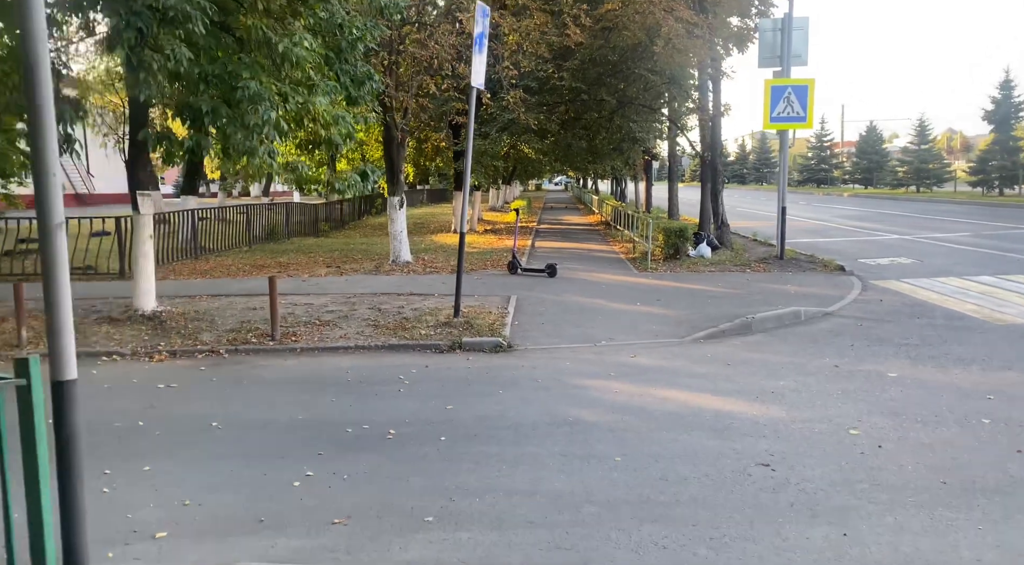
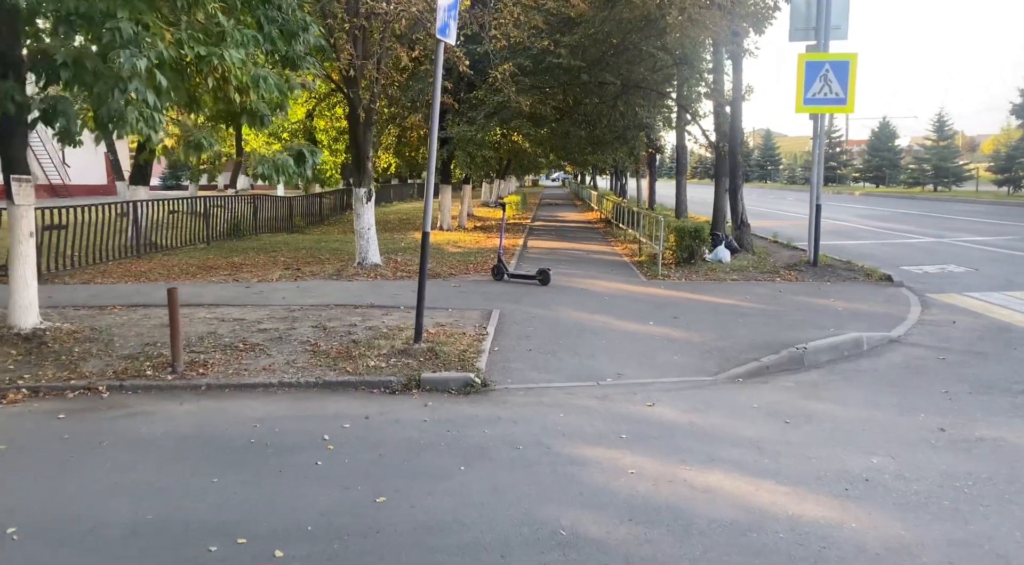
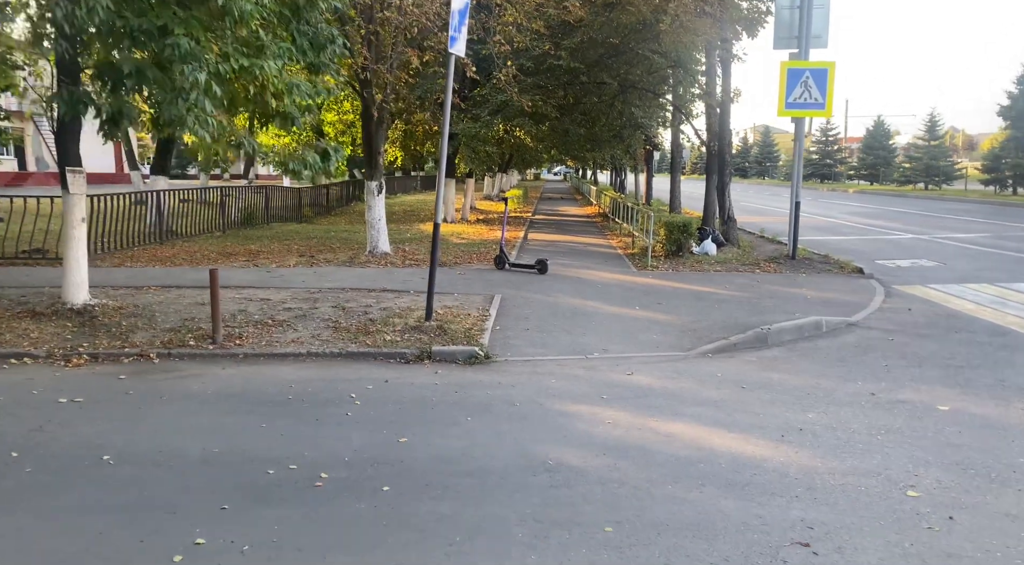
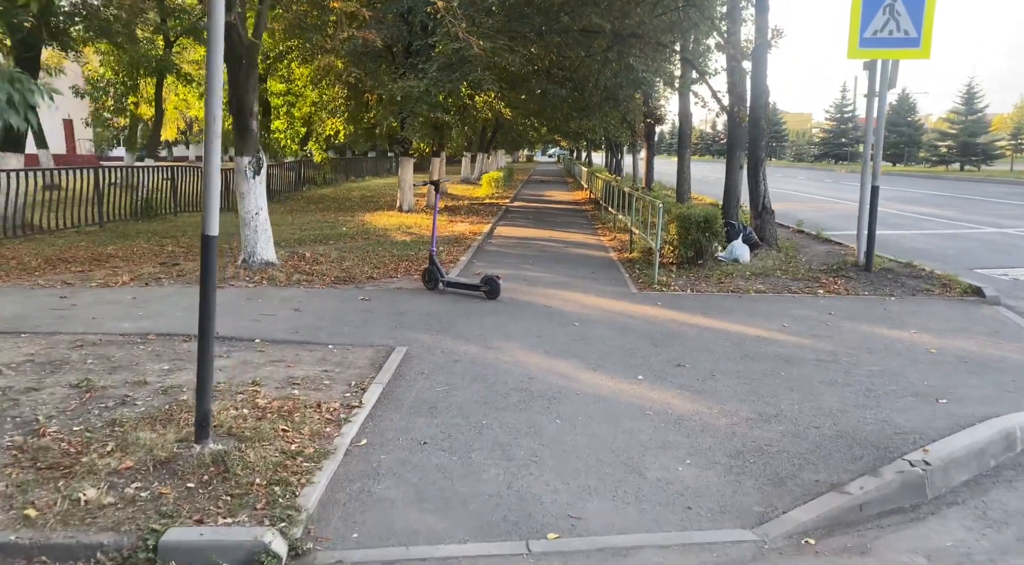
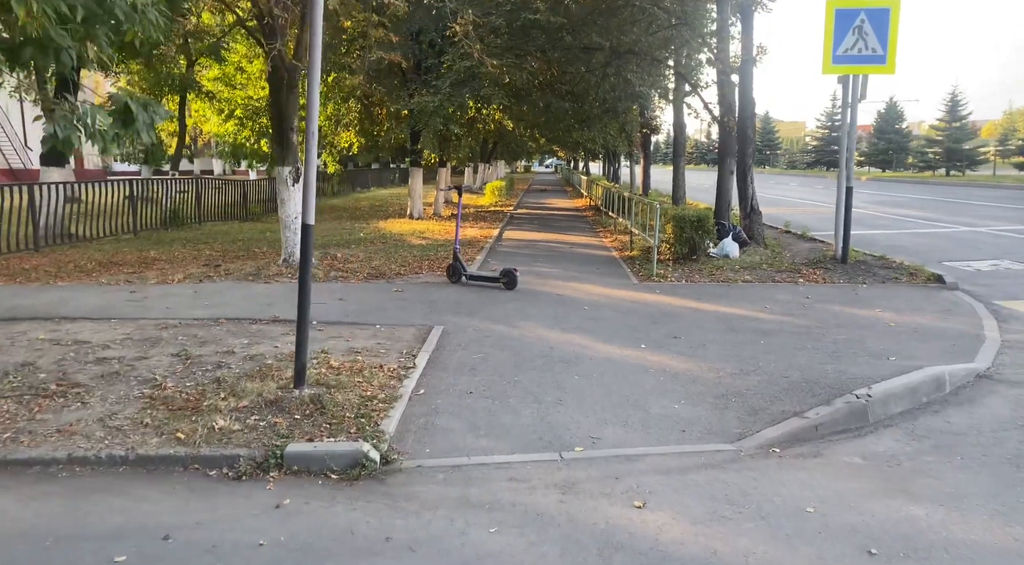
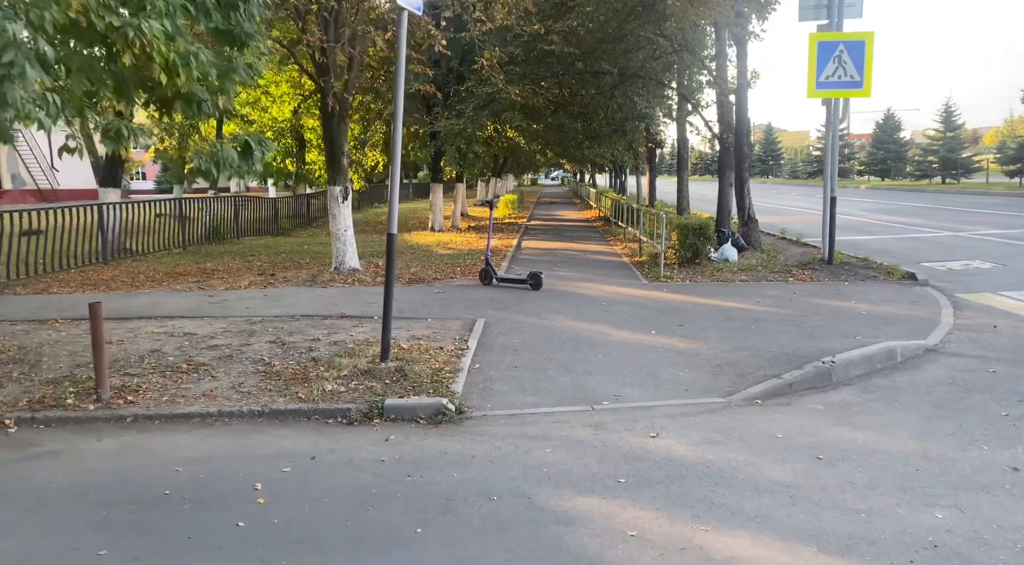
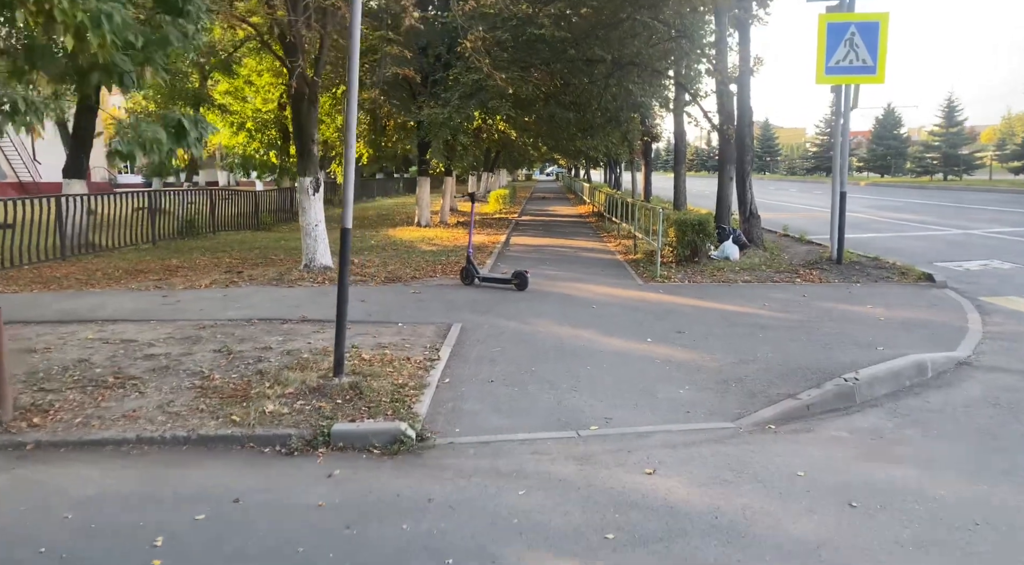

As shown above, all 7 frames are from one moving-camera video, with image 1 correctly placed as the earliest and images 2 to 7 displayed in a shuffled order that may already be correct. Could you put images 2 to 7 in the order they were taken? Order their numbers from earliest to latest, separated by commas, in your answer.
3, 2, 6, 7, 5, 4
